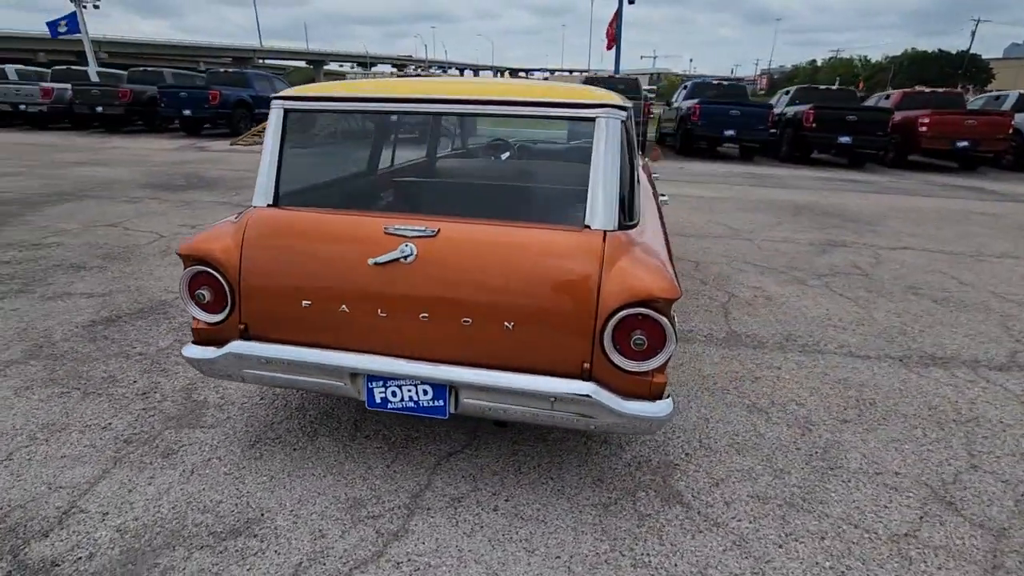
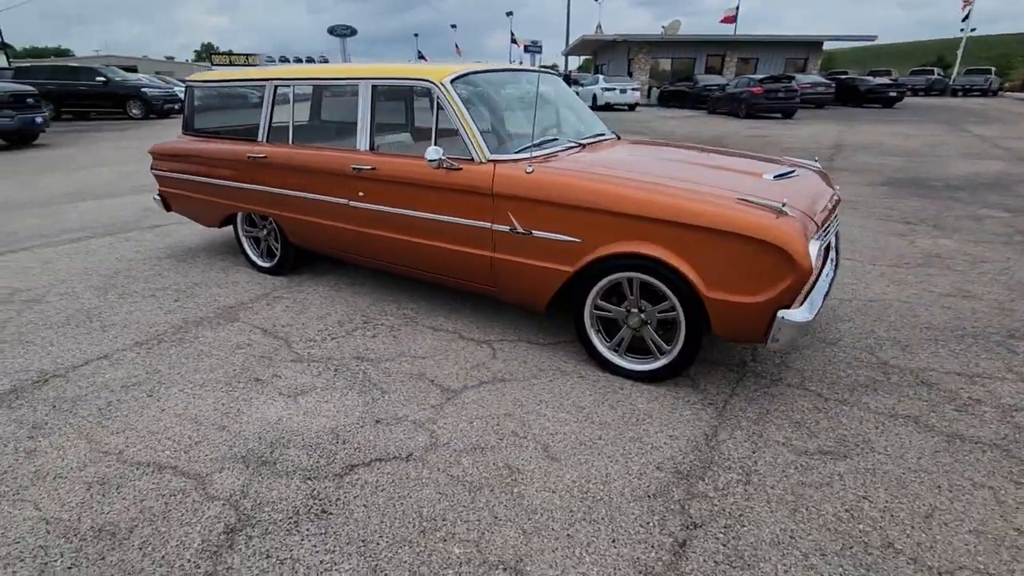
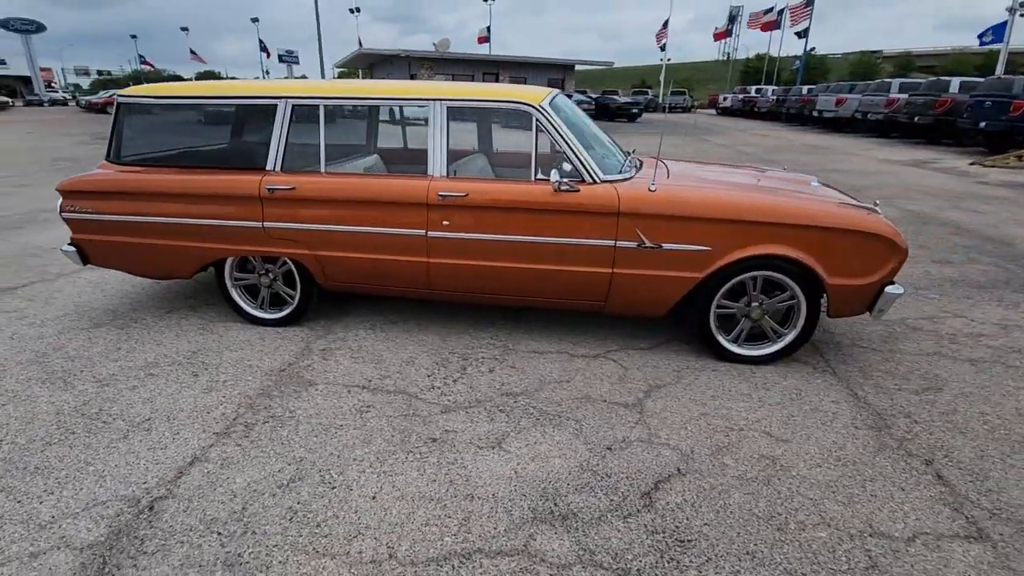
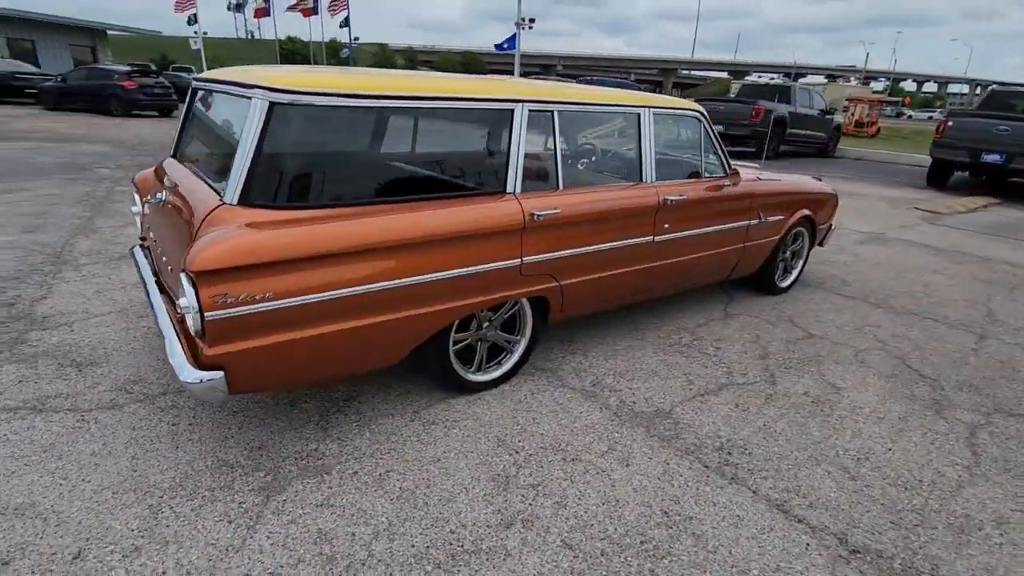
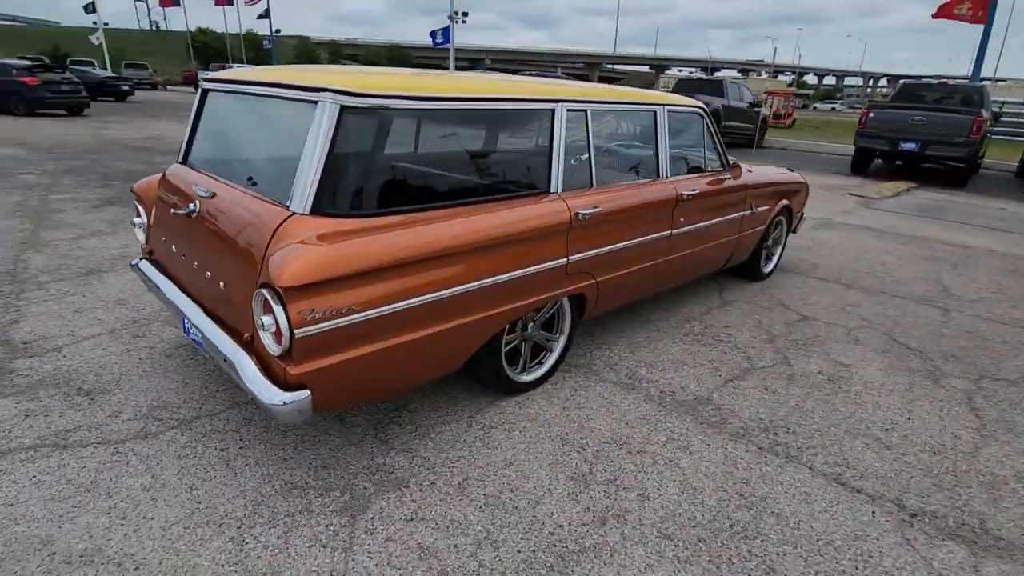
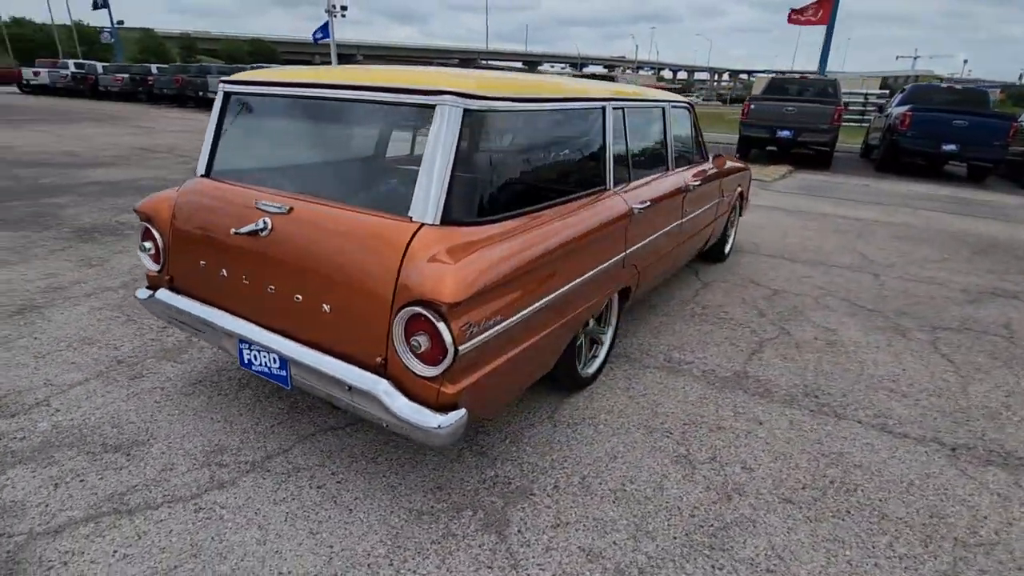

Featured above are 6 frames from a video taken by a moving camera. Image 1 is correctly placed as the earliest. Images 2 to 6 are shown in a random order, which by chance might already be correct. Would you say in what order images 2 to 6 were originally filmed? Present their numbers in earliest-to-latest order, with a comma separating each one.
6, 5, 4, 3, 2
